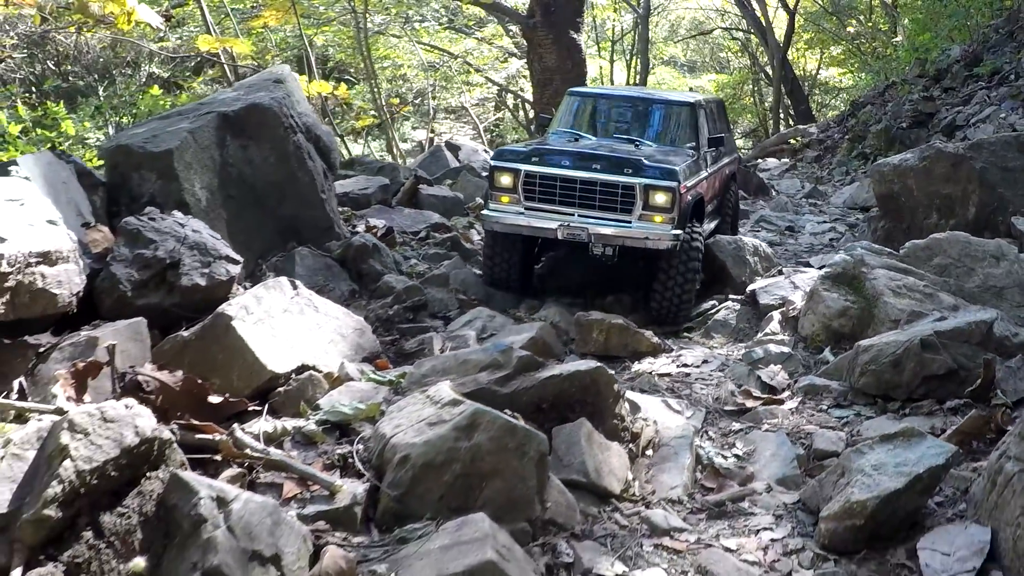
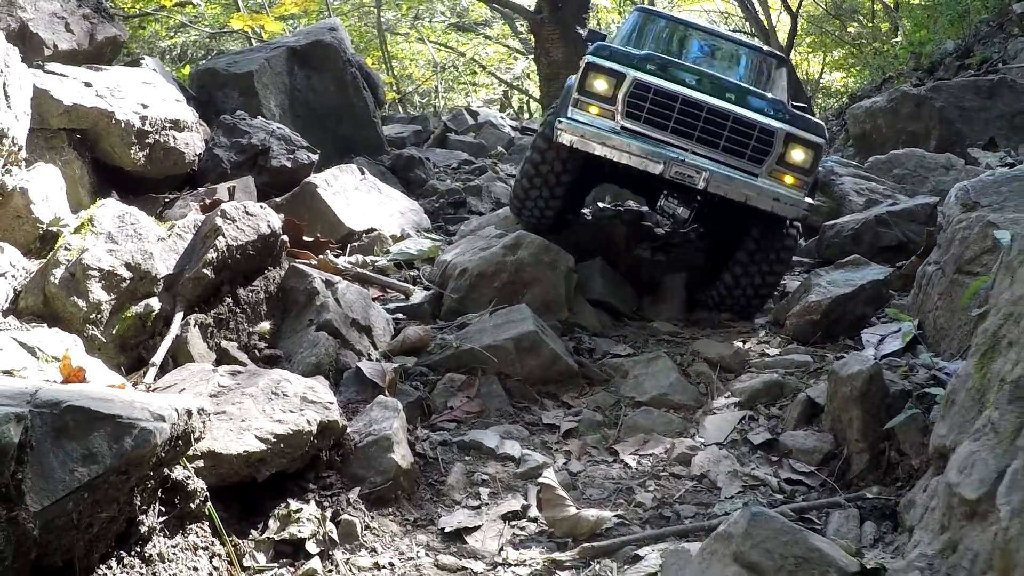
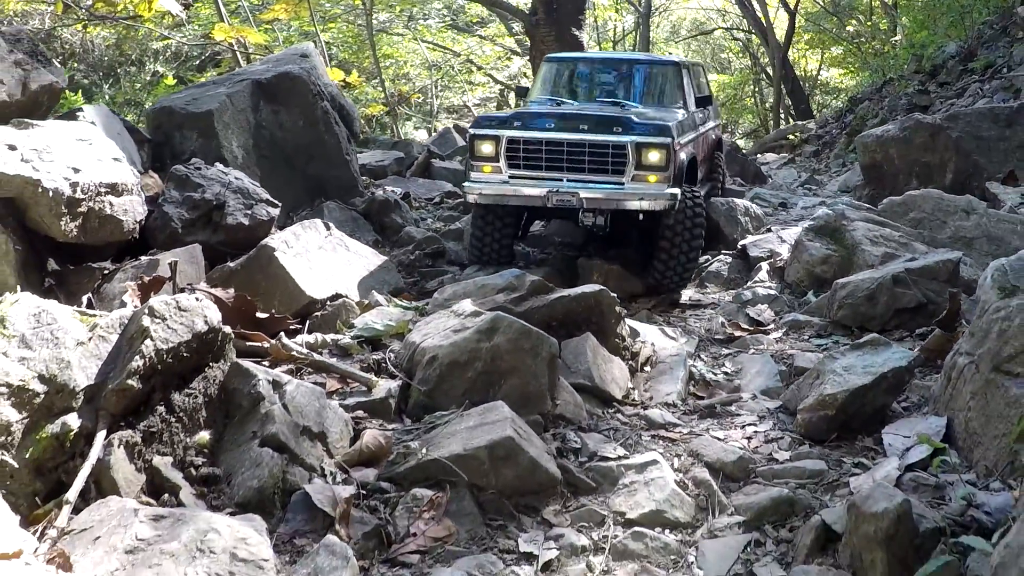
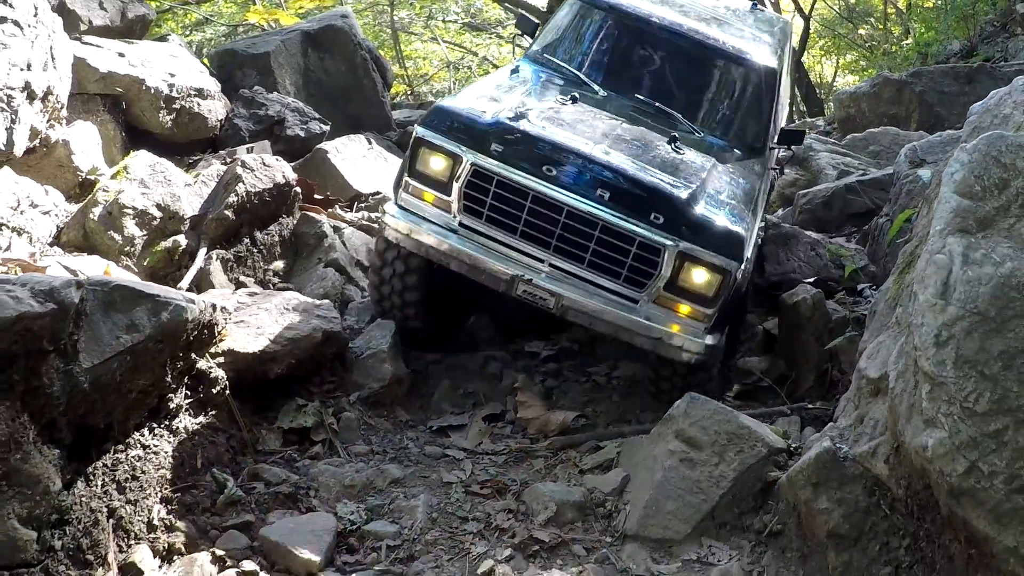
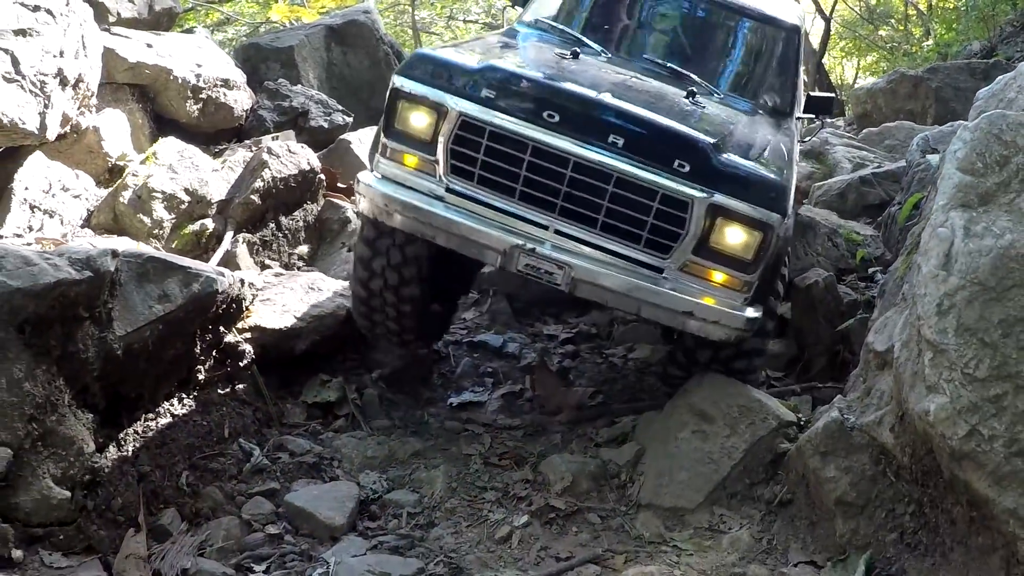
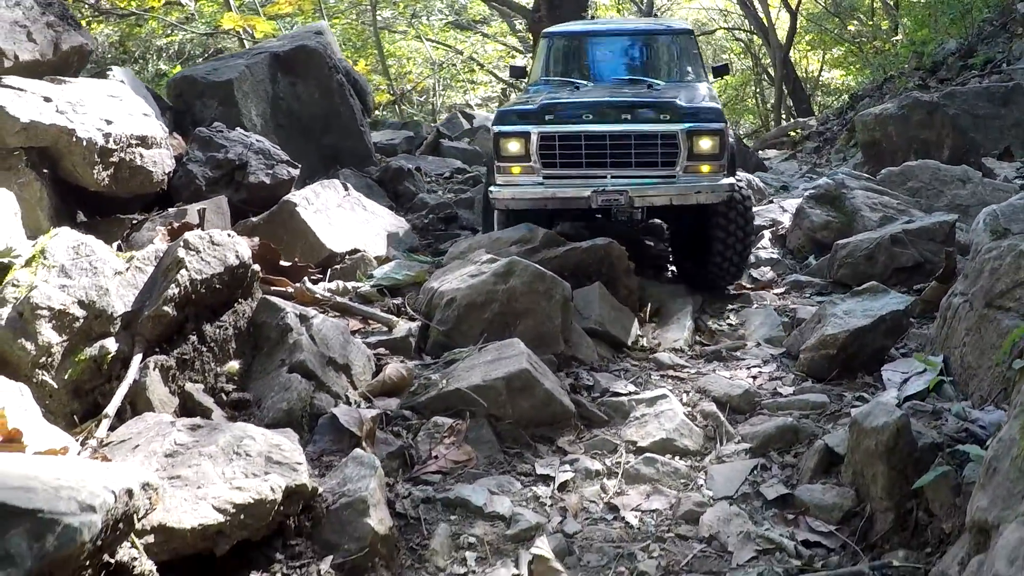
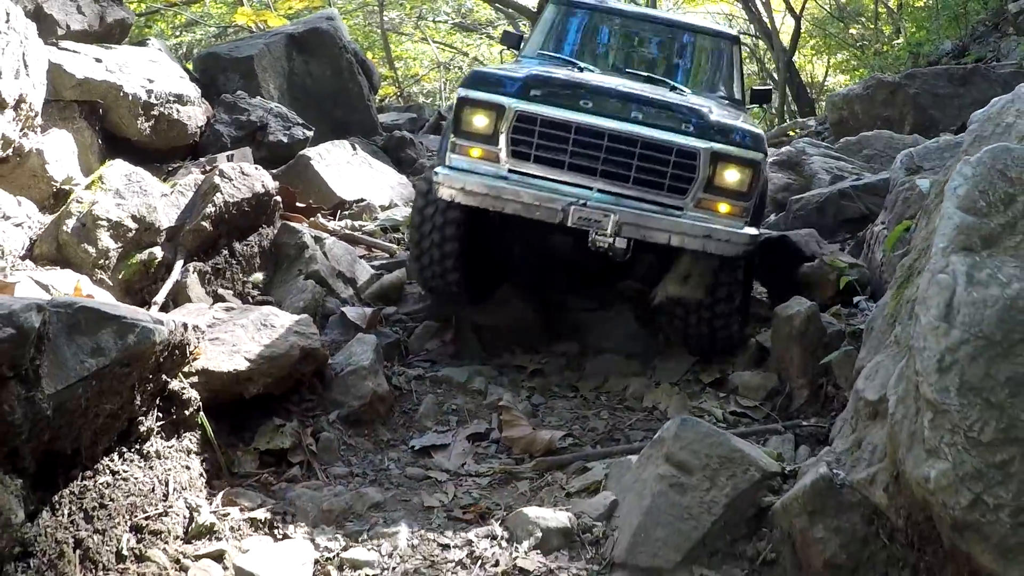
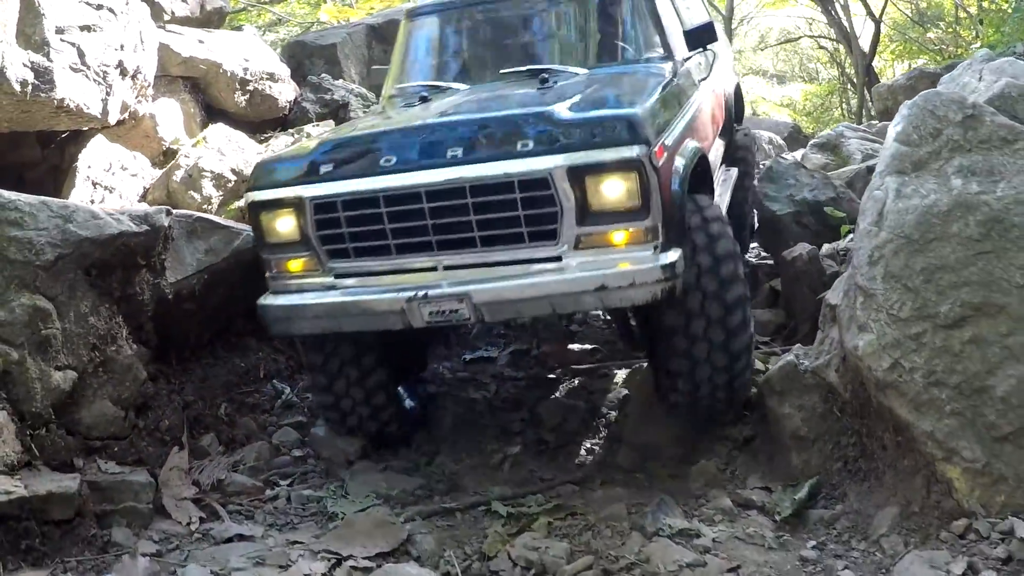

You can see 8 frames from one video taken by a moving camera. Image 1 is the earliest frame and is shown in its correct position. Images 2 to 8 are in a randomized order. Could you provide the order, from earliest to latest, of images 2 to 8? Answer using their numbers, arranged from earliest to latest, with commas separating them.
3, 6, 2, 7, 4, 5, 8
